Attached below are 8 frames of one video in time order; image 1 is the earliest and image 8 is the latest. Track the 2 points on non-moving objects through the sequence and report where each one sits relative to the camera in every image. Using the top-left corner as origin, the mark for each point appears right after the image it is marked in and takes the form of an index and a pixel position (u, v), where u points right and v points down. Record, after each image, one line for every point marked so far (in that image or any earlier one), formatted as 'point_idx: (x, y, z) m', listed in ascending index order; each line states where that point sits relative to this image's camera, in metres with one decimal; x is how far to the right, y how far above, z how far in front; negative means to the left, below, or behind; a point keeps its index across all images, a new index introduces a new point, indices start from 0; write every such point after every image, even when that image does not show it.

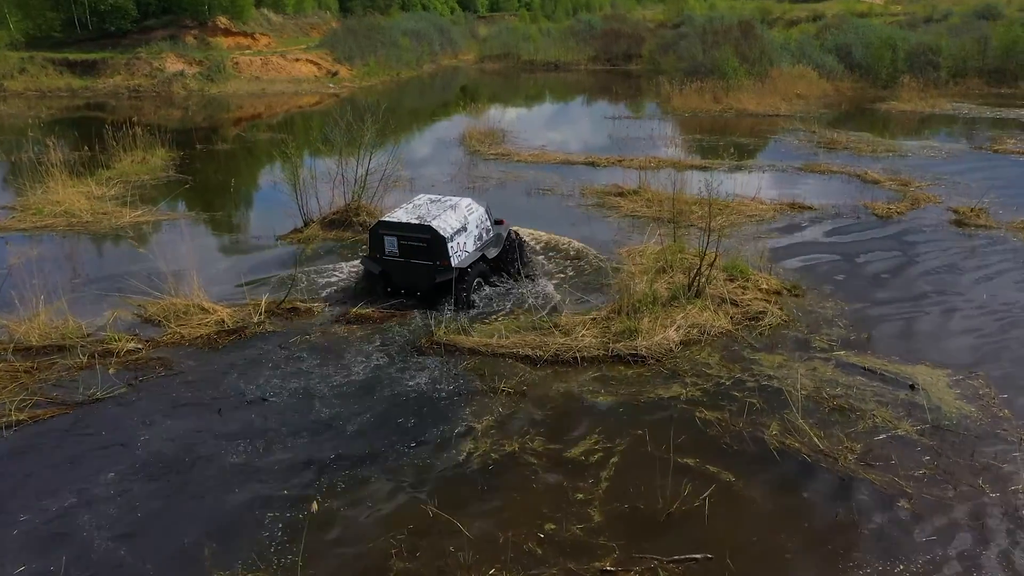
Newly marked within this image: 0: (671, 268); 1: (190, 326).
0: (+1.7, +0.2, +9.0) m
1: (-2.9, -0.3, +7.6) m
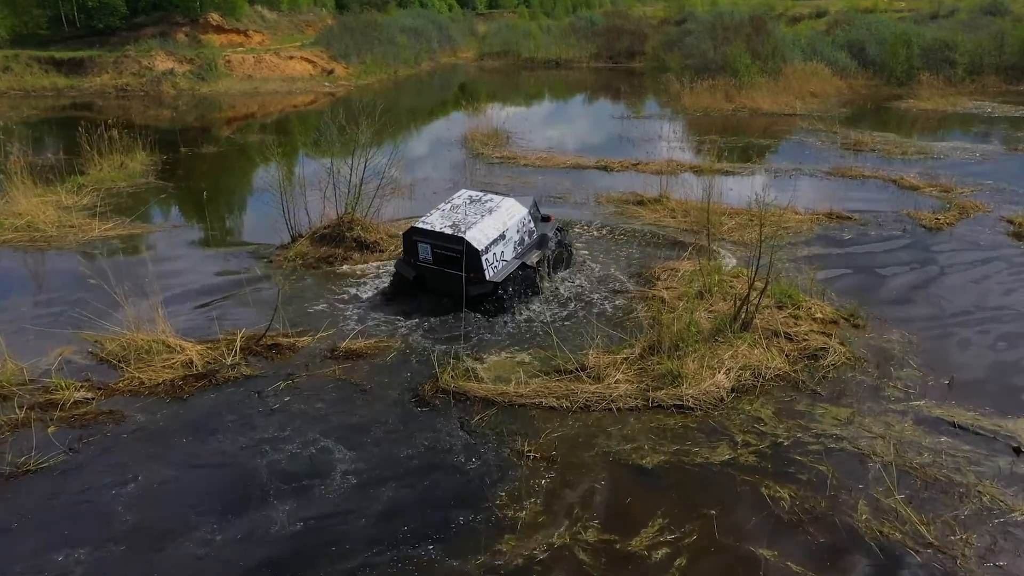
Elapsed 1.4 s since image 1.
0: (+1.8, -0.1, +7.9) m
1: (-2.7, -0.6, +6.4) m
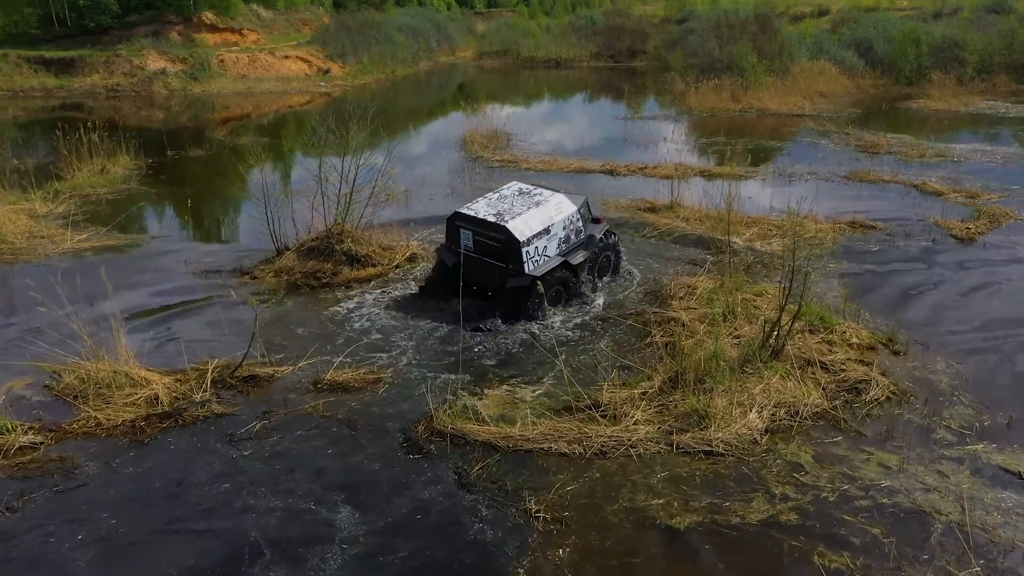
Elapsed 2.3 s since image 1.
0: (+1.9, -0.2, +7.2) m
1: (-2.7, -0.8, +5.7) m
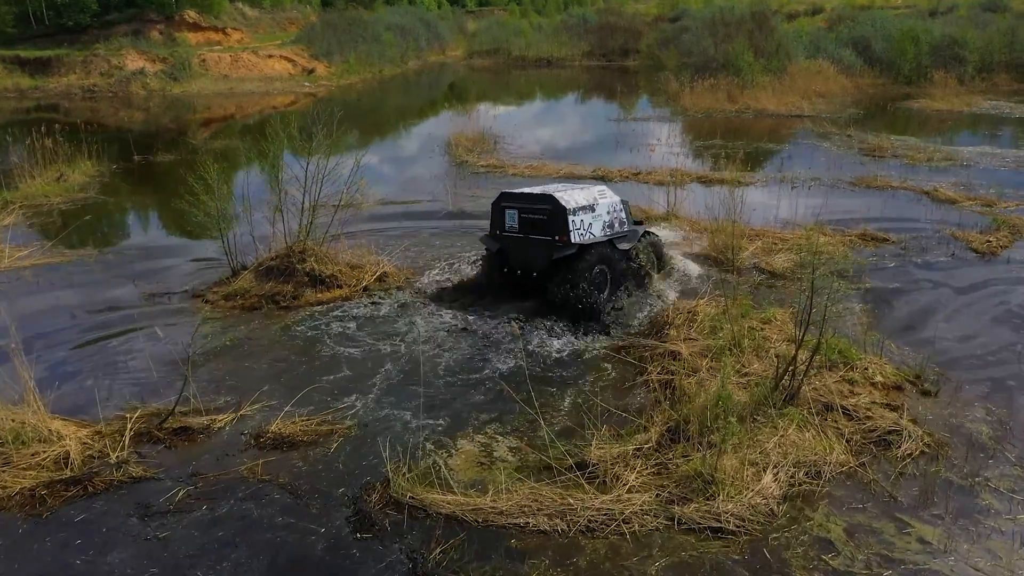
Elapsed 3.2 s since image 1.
0: (+1.7, -0.5, +6.3) m
1: (-2.8, -1.0, +4.8) m
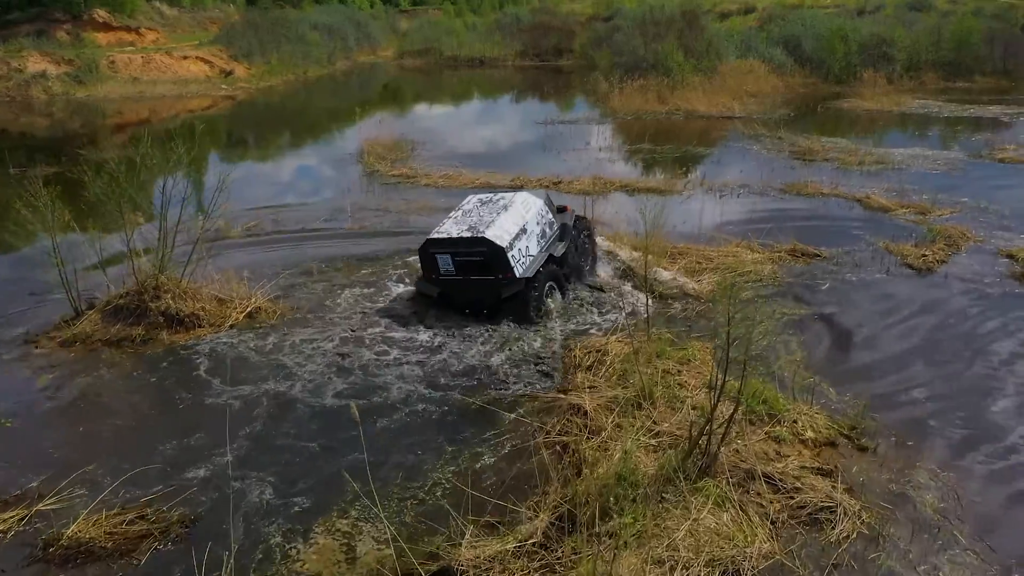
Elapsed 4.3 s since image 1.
0: (+0.9, -0.7, +5.4) m
1: (-3.5, -1.4, +3.7) m
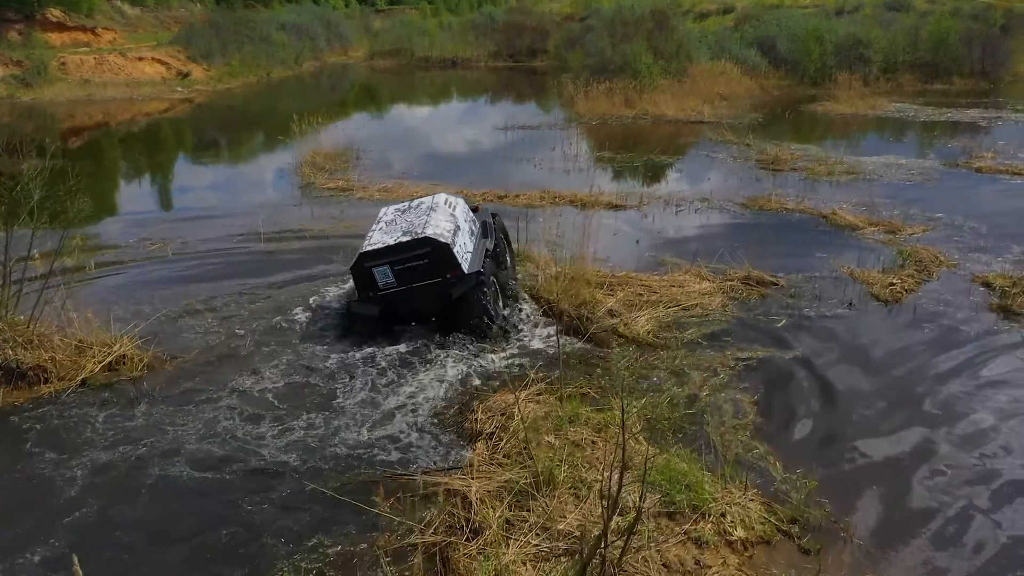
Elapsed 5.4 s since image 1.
0: (+0.2, -1.0, +4.5) m
1: (-4.2, -1.7, +2.6) m
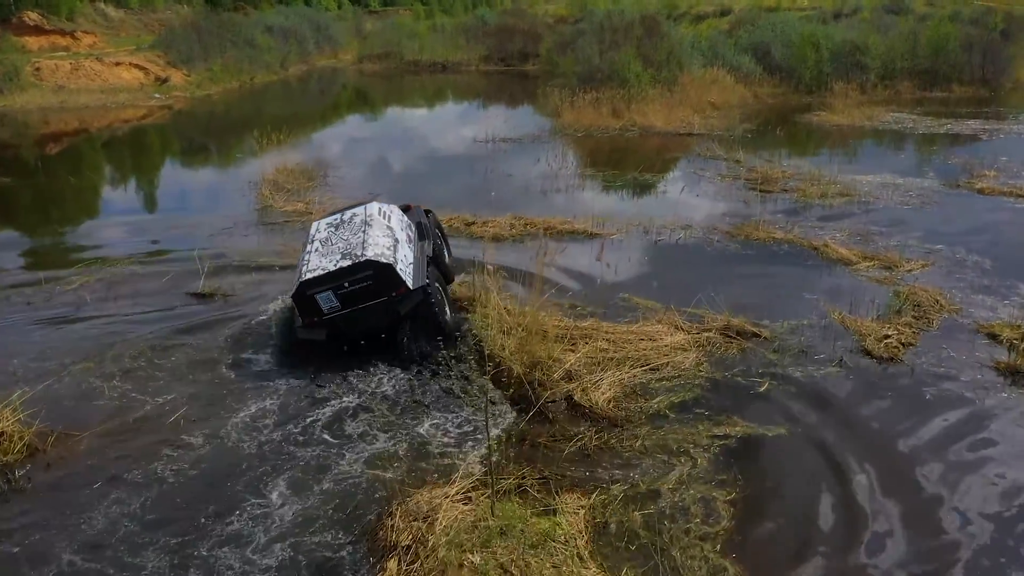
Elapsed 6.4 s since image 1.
0: (-0.2, -1.5, +3.6) m
1: (-4.6, -2.2, +1.8) m
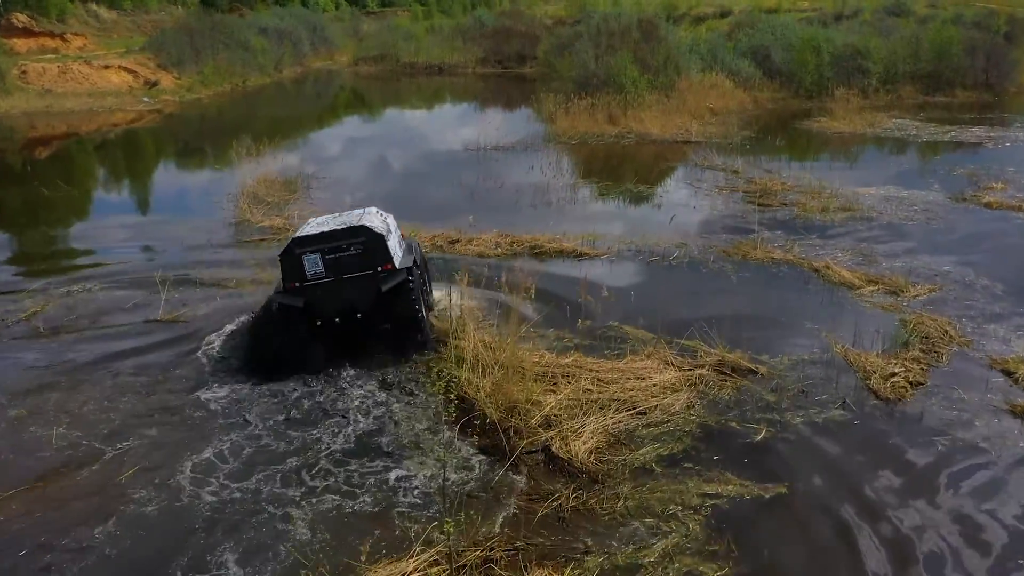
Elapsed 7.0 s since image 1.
0: (-0.4, -1.7, +3.1) m
1: (-4.8, -2.4, +1.3) m
